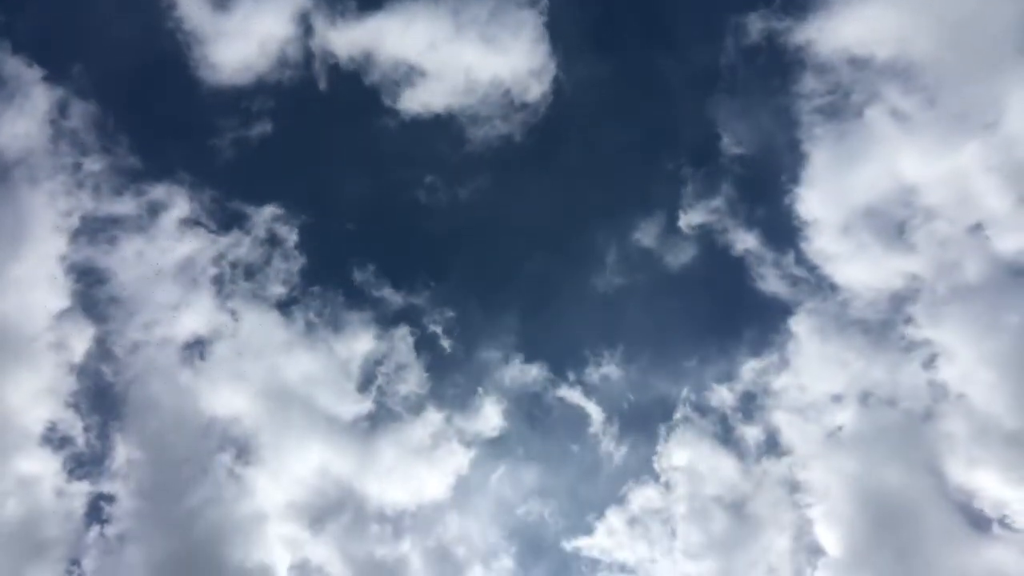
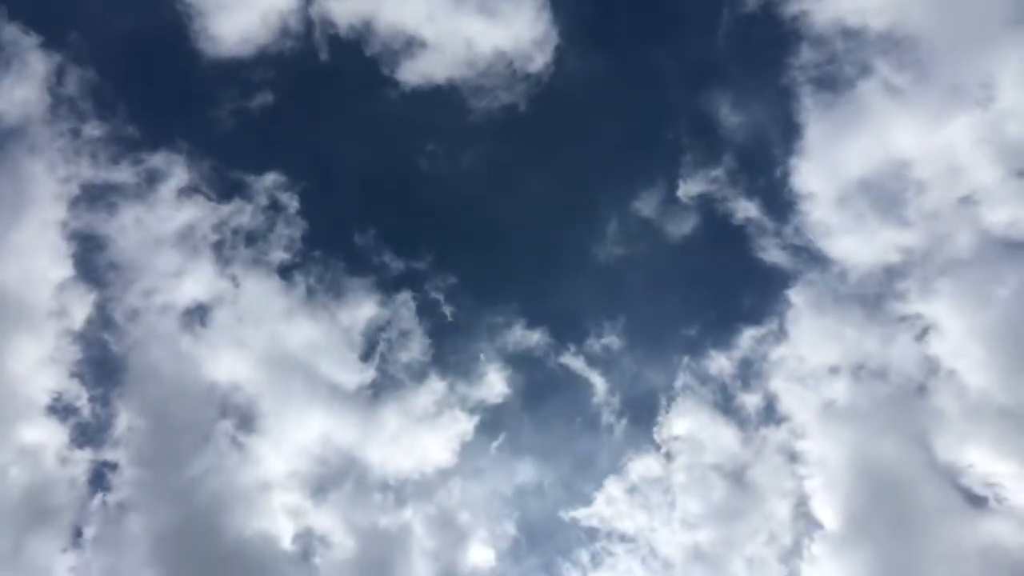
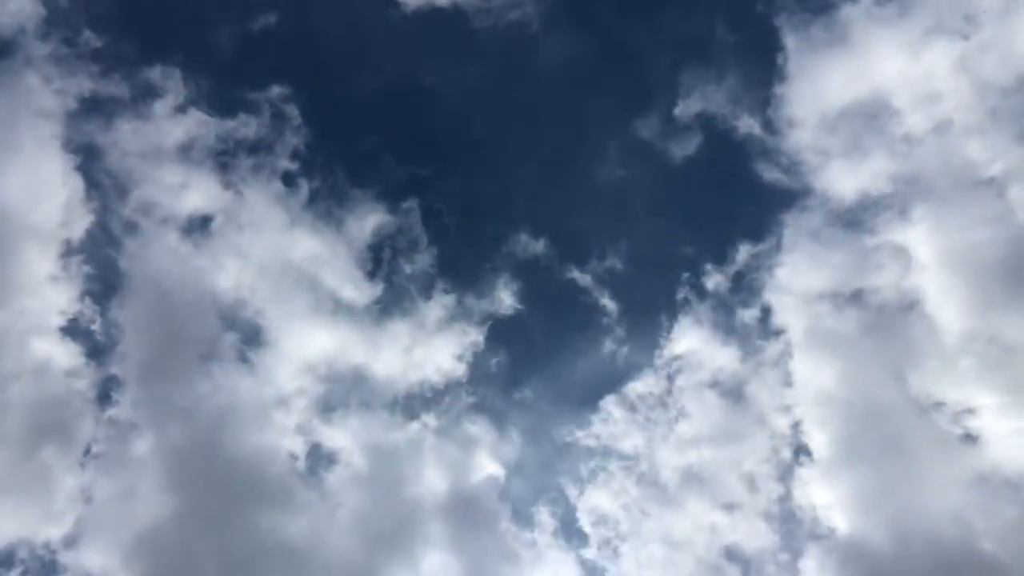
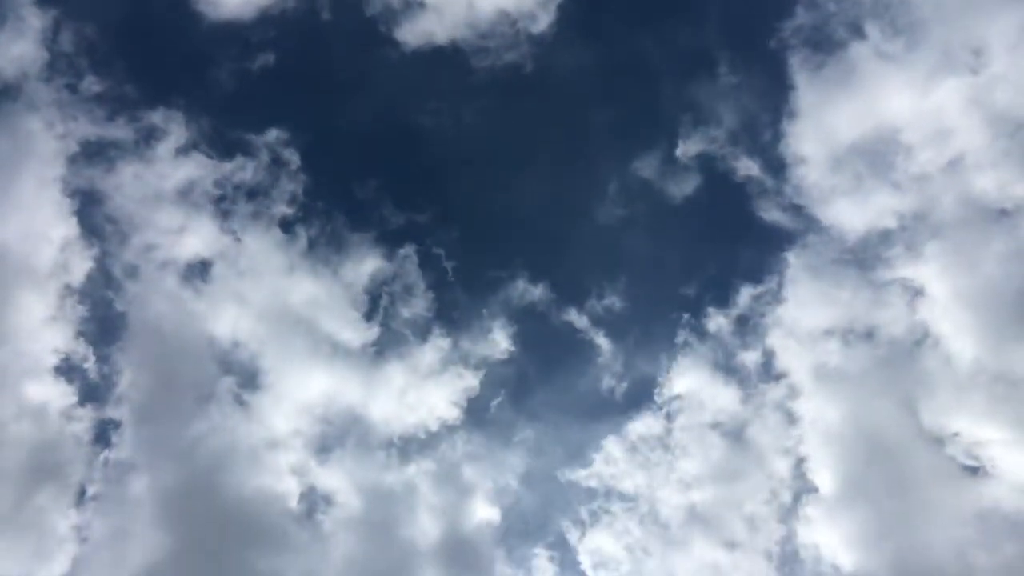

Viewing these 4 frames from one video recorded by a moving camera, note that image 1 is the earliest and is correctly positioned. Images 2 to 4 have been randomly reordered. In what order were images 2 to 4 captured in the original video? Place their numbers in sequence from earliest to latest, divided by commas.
2, 4, 3
